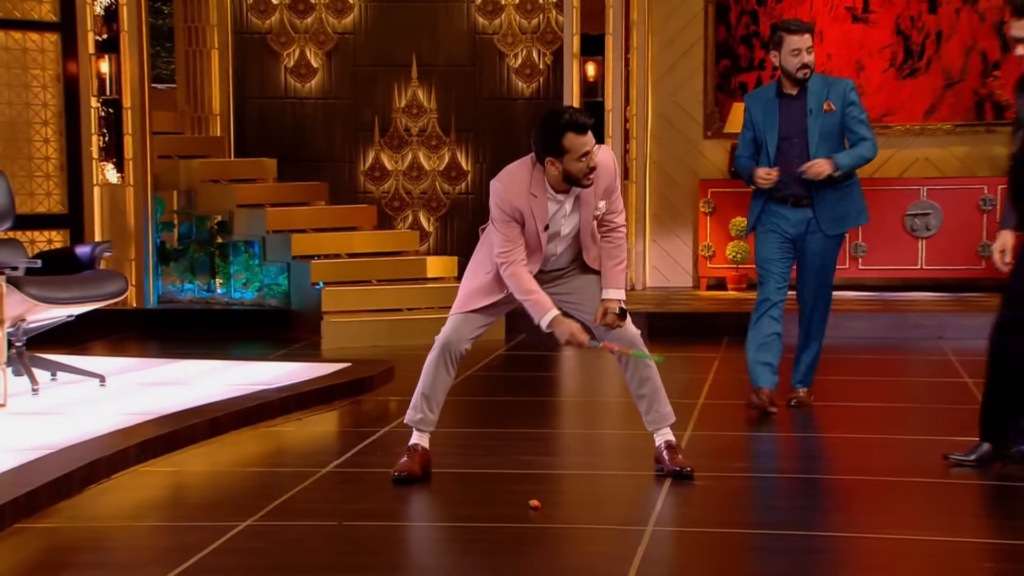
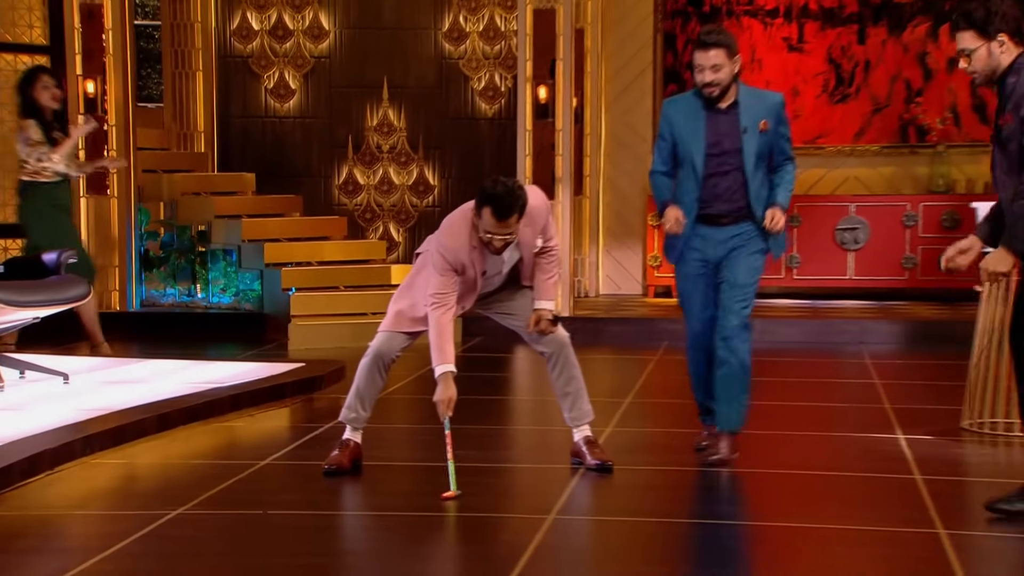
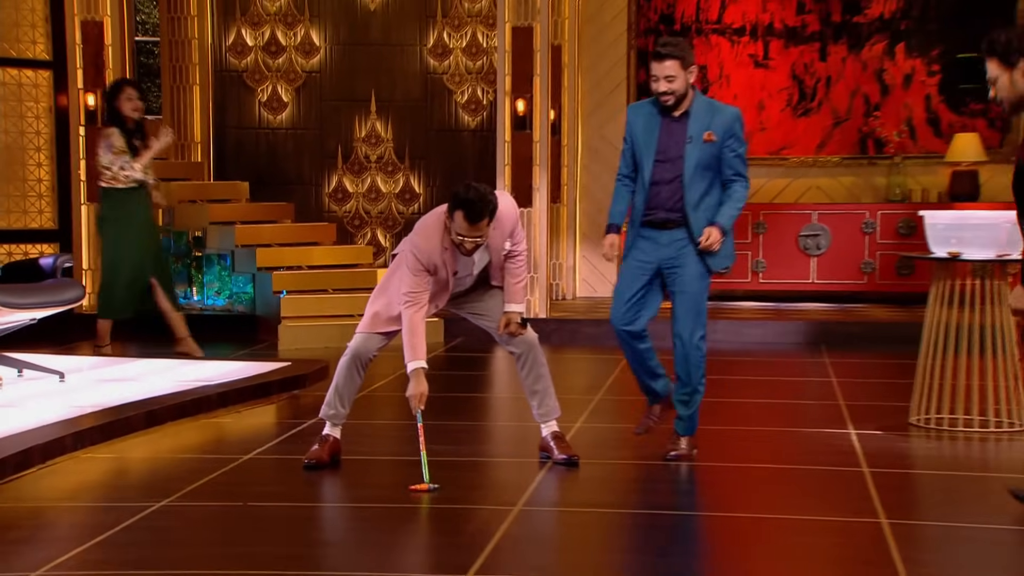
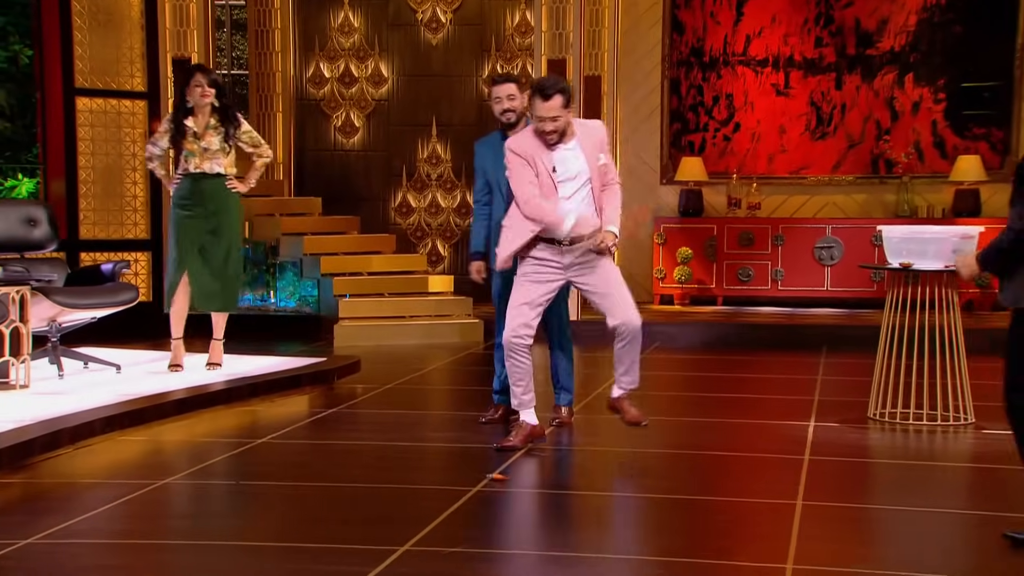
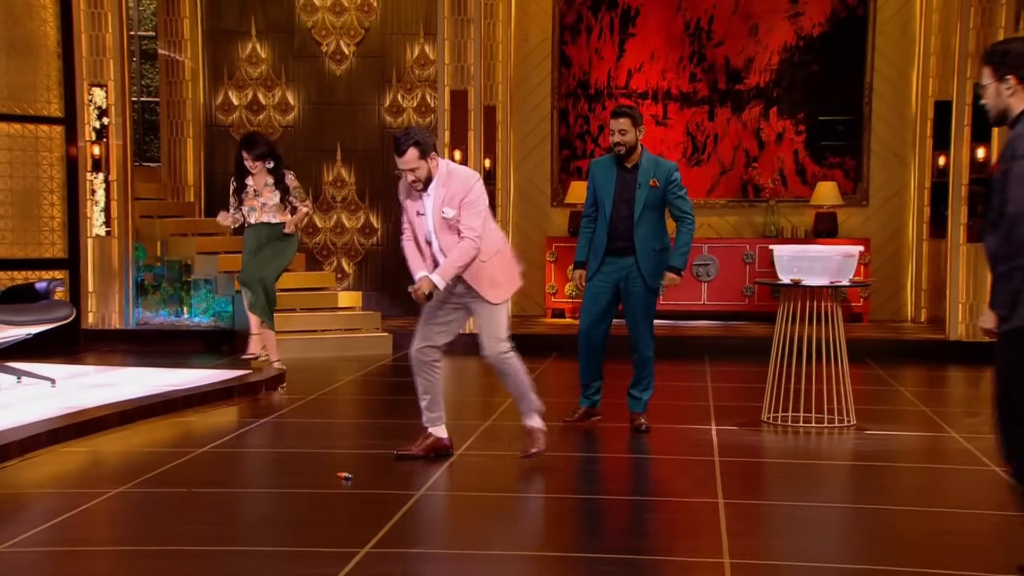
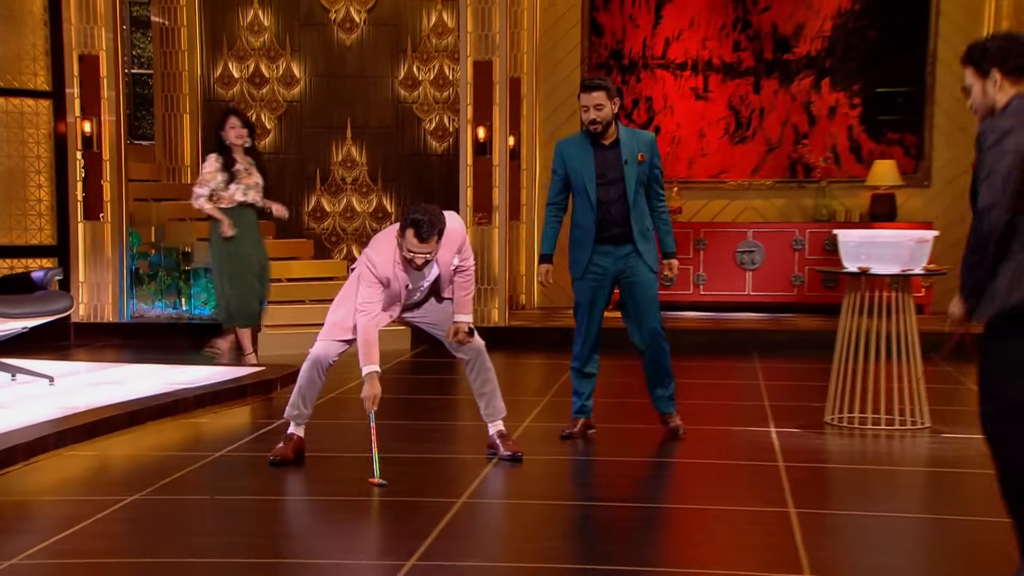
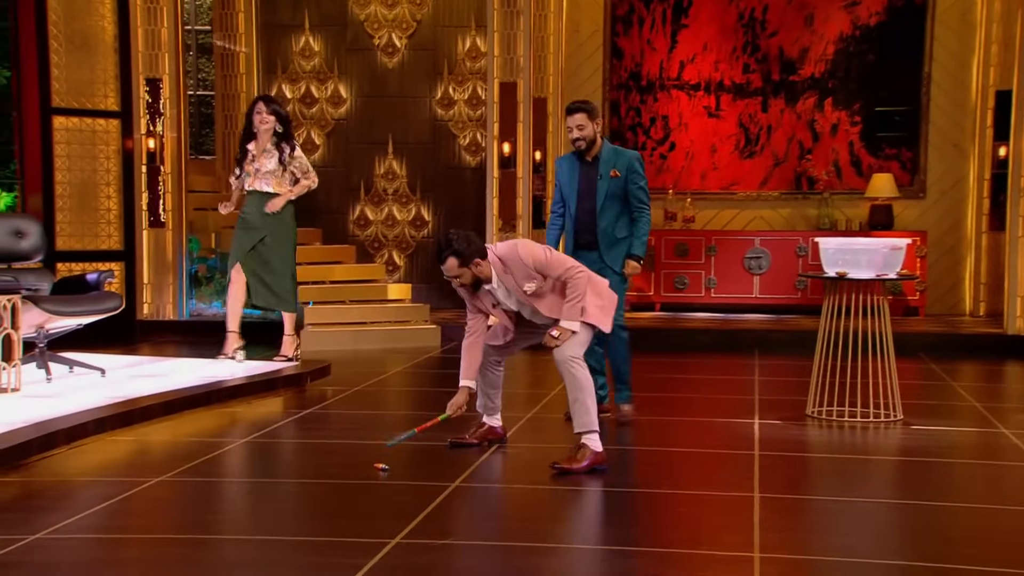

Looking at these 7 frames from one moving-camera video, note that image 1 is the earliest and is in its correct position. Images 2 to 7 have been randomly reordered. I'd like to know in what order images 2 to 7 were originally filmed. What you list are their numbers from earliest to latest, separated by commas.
2, 3, 6, 5, 7, 4
